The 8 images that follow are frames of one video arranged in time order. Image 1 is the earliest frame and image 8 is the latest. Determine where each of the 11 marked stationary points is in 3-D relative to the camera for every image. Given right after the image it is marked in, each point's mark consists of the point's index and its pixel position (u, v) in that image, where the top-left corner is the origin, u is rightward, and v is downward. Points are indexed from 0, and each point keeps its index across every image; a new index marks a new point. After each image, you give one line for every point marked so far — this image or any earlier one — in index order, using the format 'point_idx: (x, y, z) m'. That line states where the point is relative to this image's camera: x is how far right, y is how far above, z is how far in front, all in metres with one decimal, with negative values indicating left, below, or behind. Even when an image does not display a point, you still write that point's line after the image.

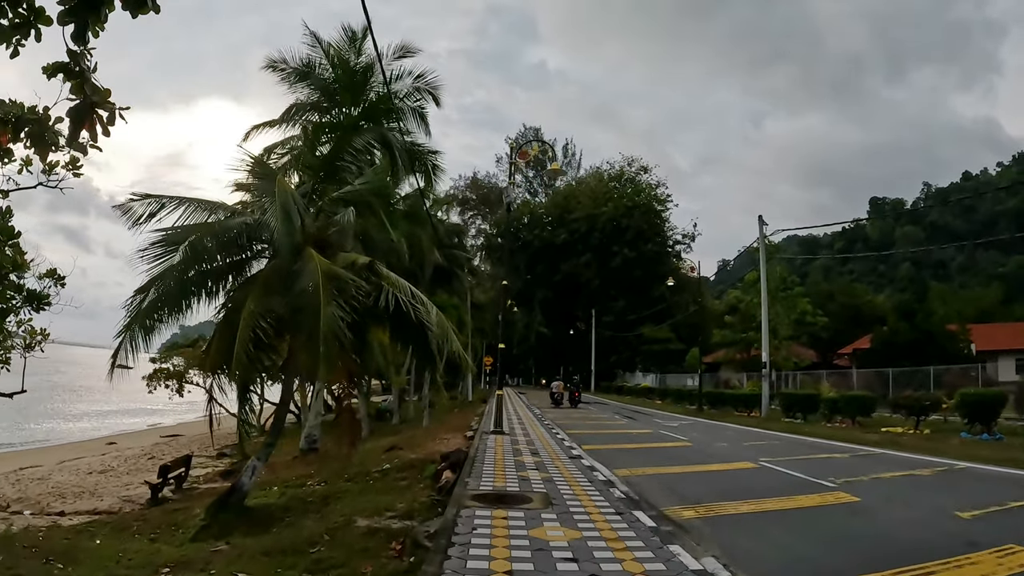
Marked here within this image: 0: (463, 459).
0: (-0.8, -2.8, +11.5) m
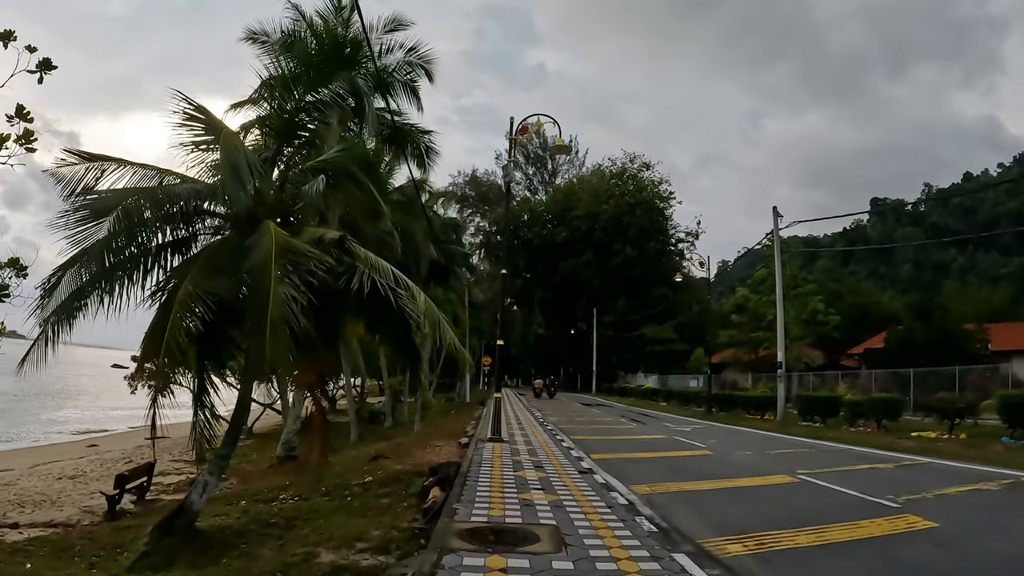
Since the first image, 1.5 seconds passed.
0: (-0.8, -2.5, +9.8) m
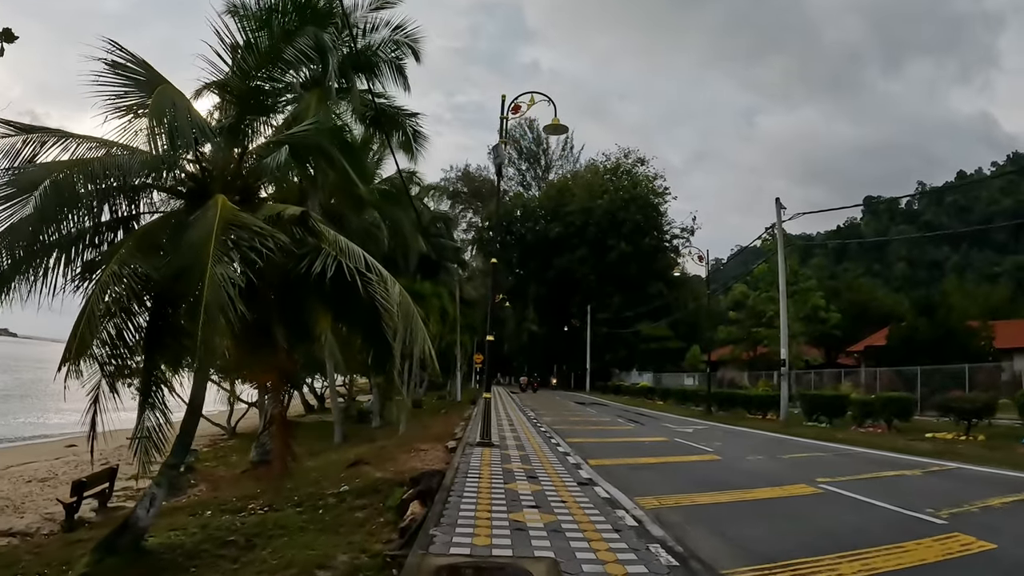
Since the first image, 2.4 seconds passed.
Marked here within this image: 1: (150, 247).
0: (-0.9, -2.4, +8.6) m
1: (-3.8, +0.4, +7.6) m
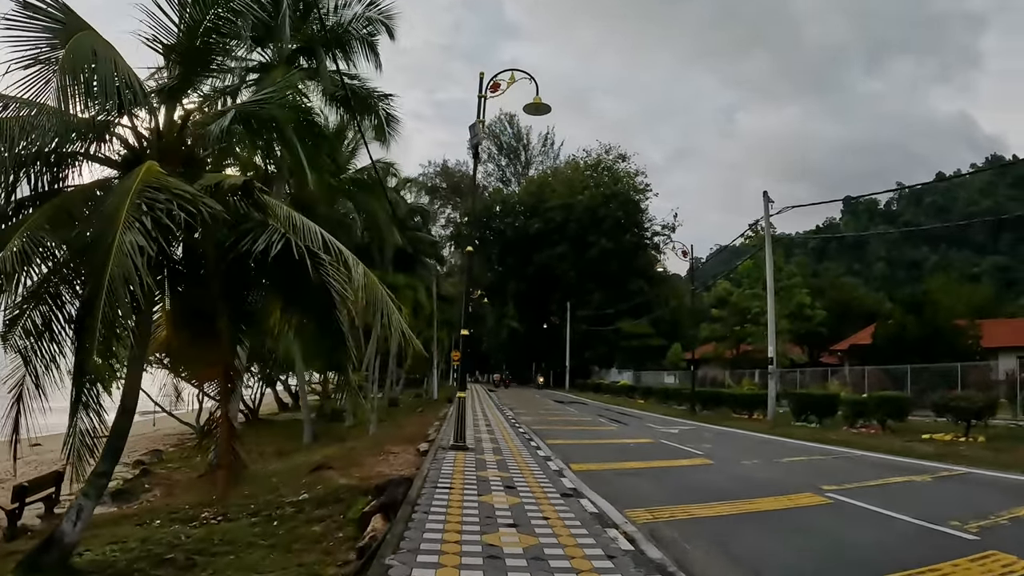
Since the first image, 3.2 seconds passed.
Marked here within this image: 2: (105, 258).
0: (-1.2, -2.2, +7.7) m
1: (-4.0, +0.6, +6.5) m
2: (-2.7, +0.2, +4.8) m
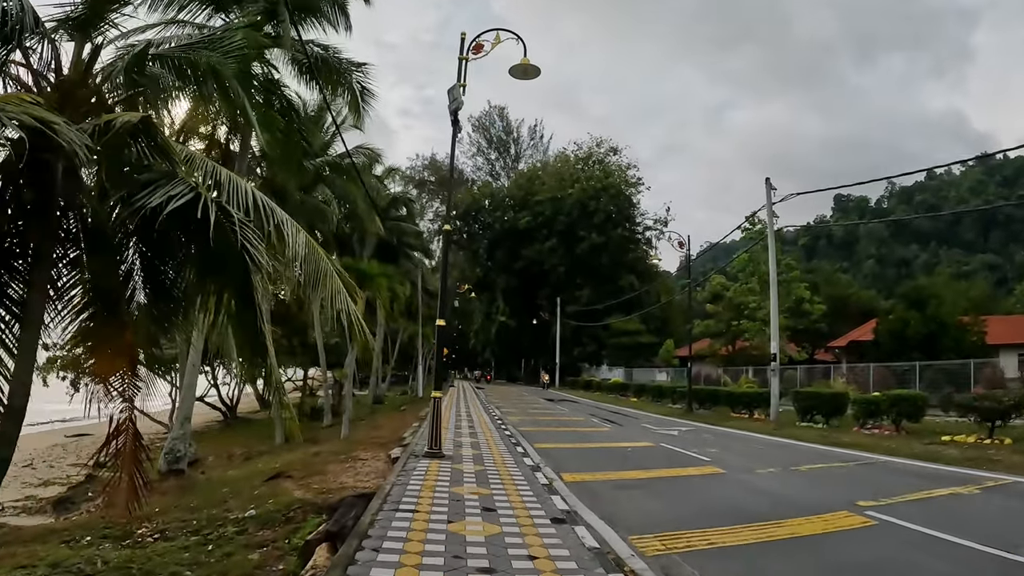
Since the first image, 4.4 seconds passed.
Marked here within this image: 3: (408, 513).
0: (-1.3, -2.0, +6.2) m
1: (-4.2, +0.8, +5.1) m
2: (-2.8, +0.4, +3.4) m
3: (-0.9, -2.1, +6.8) m
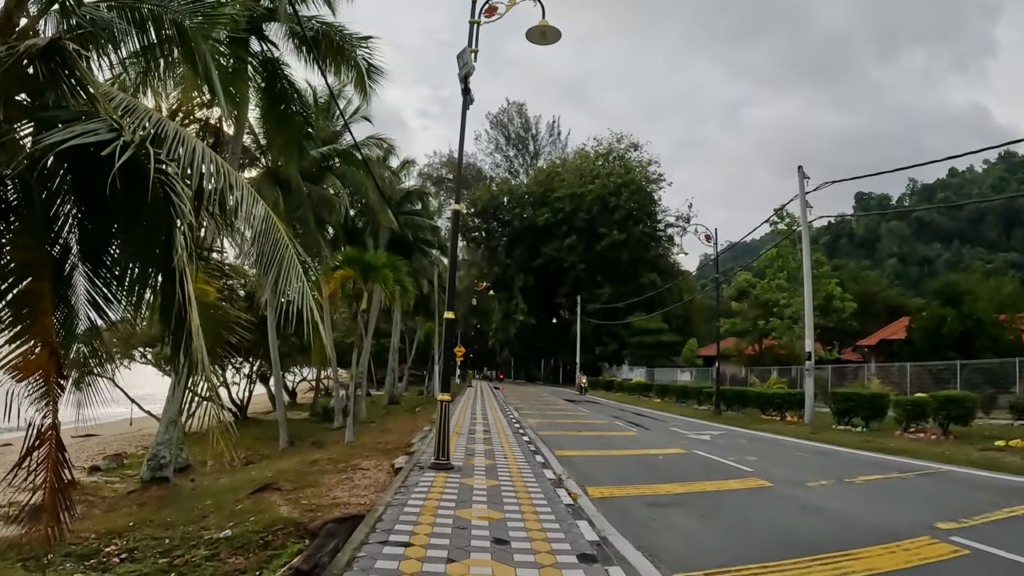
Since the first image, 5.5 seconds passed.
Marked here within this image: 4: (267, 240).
0: (-1.2, -1.9, +5.1) m
1: (-4.1, +1.0, +4.0) m
2: (-2.8, +0.5, +2.3) m
3: (-0.8, -2.0, +5.7) m
4: (-1.4, +0.3, +4.6) m
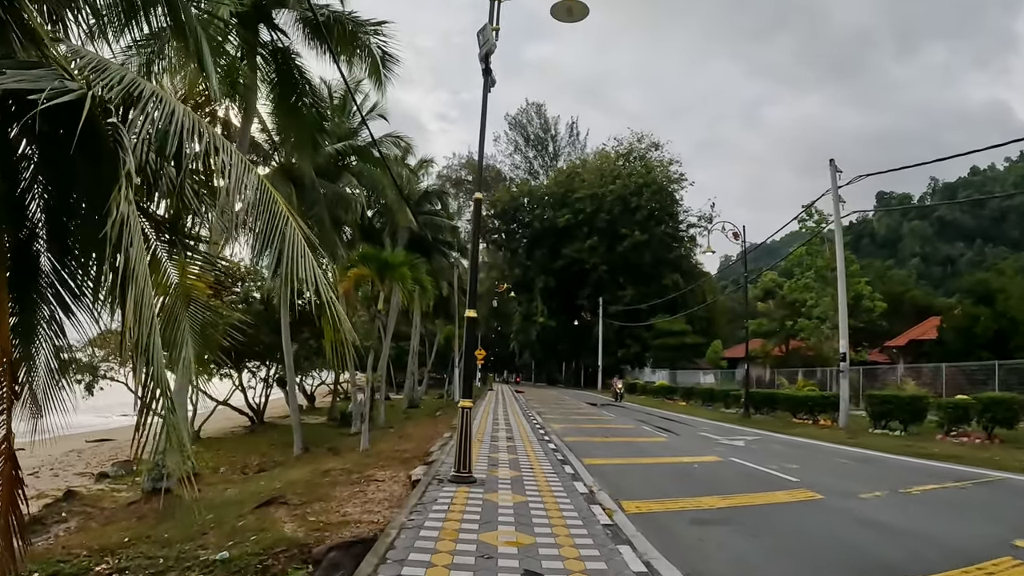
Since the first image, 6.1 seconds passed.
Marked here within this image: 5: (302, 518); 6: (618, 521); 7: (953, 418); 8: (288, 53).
0: (-1.0, -1.8, +4.4) m
1: (-3.9, +1.0, +3.4) m
2: (-2.7, +0.6, +1.6) m
3: (-0.6, -1.9, +4.9) m
4: (-1.2, +0.4, +3.9) m
5: (-2.1, -2.3, +7.3) m
6: (+1.0, -2.1, +6.5) m
7: (+11.3, -3.3, +18.5) m
8: (-4.3, +4.5, +13.6) m
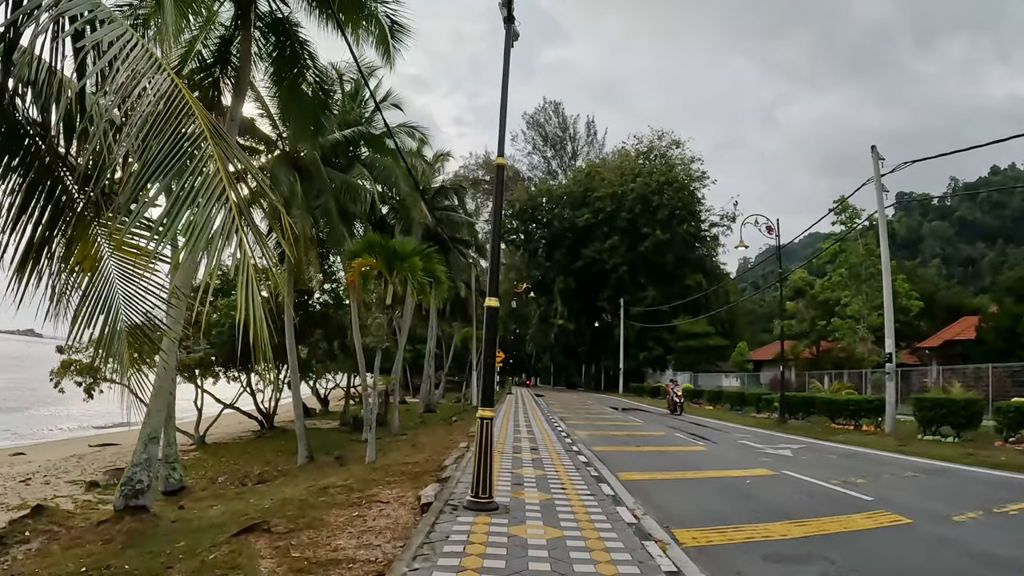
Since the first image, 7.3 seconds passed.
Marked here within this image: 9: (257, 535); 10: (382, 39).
0: (-0.8, -1.6, +3.1) m
1: (-3.8, +1.2, +2.1) m
2: (-2.6, +0.7, +0.3) m
3: (-0.4, -1.7, +3.6) m
4: (-1.1, +0.6, +2.6) m
5: (-1.9, -2.2, +6.0) m
6: (+1.2, -2.0, +5.1) m
7: (+11.8, -3.2, +16.9) m
8: (-3.9, +4.6, +12.4) m
9: (-2.4, -2.3, +6.8) m
10: (-2.3, +4.3, +12.5) m
